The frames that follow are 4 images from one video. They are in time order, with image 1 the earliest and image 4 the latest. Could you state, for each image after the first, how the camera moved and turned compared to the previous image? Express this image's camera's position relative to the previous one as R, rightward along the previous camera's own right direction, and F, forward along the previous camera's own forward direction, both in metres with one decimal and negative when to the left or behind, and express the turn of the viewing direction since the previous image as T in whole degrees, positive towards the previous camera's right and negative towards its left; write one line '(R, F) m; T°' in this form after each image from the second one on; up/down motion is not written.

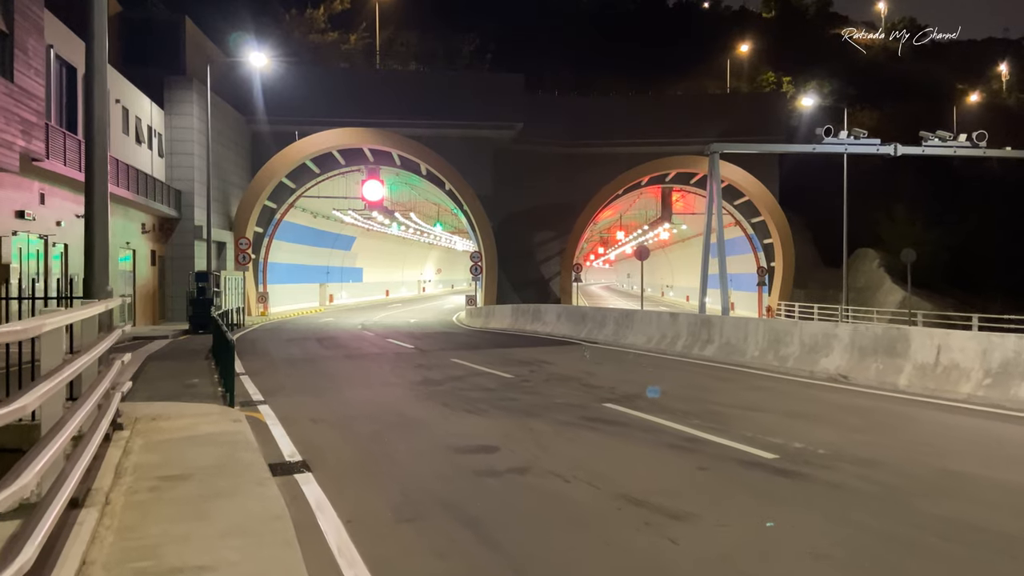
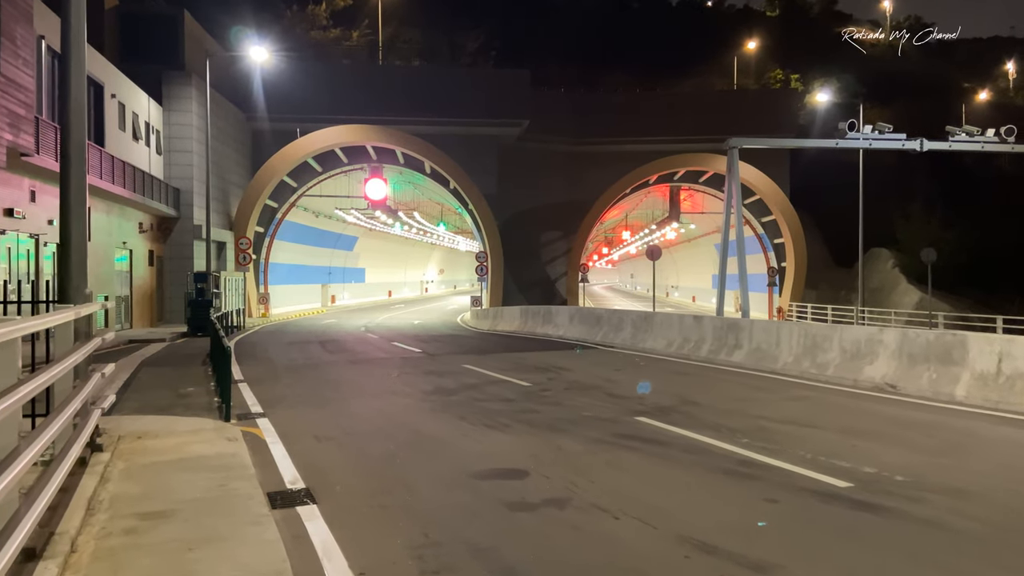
(-0.3, +0.9) m; 0°
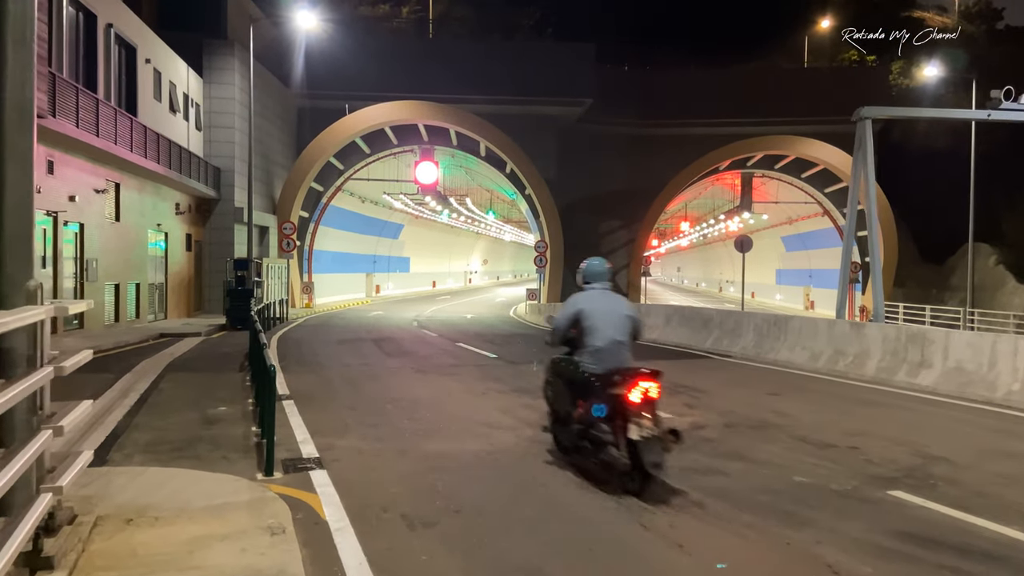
(-1.1, +2.9) m; -3°
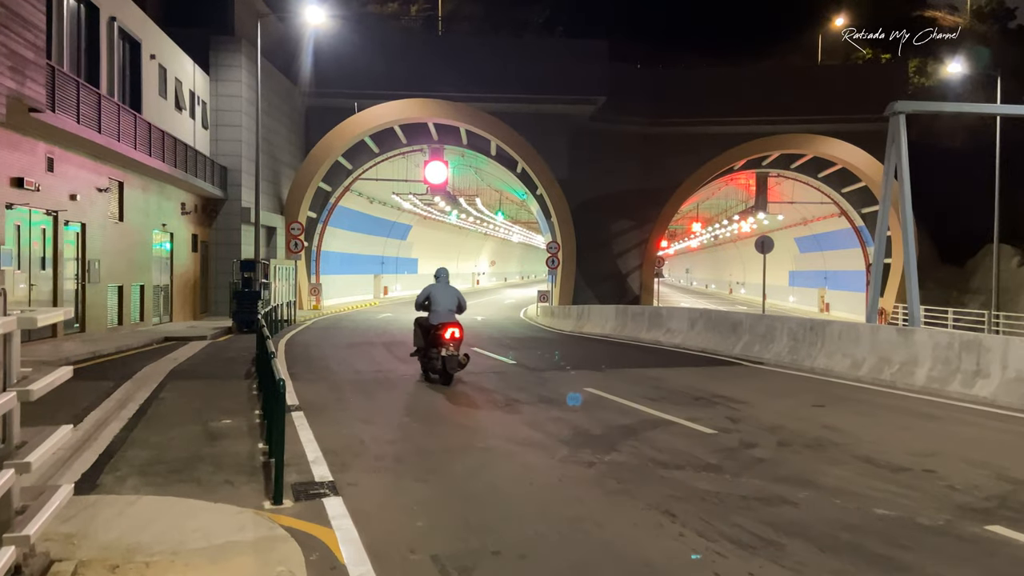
(-0.2, +0.7) m; 0°
